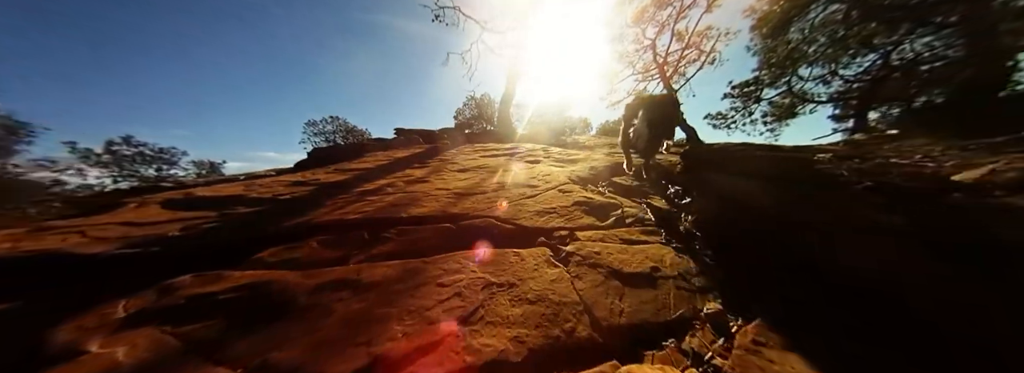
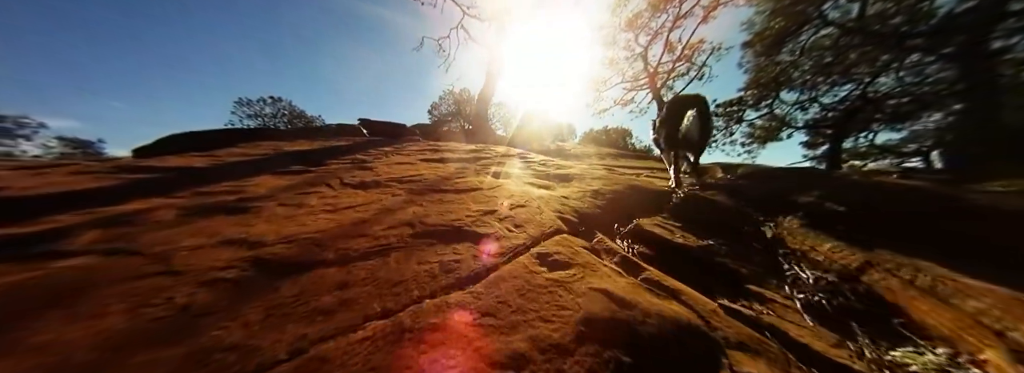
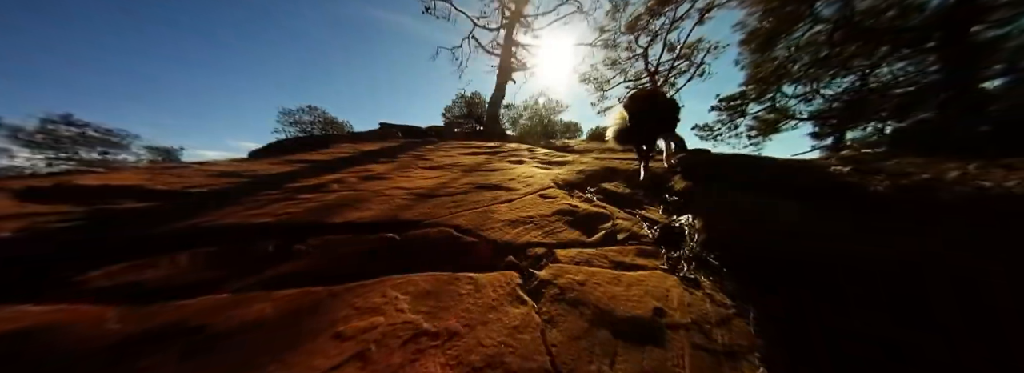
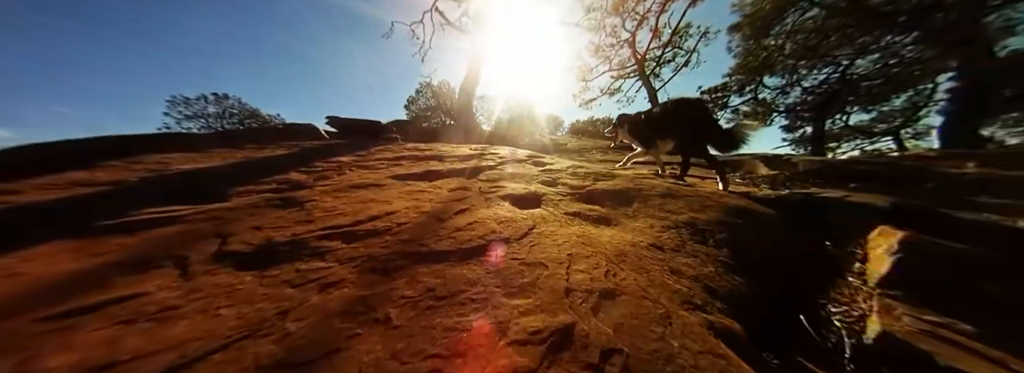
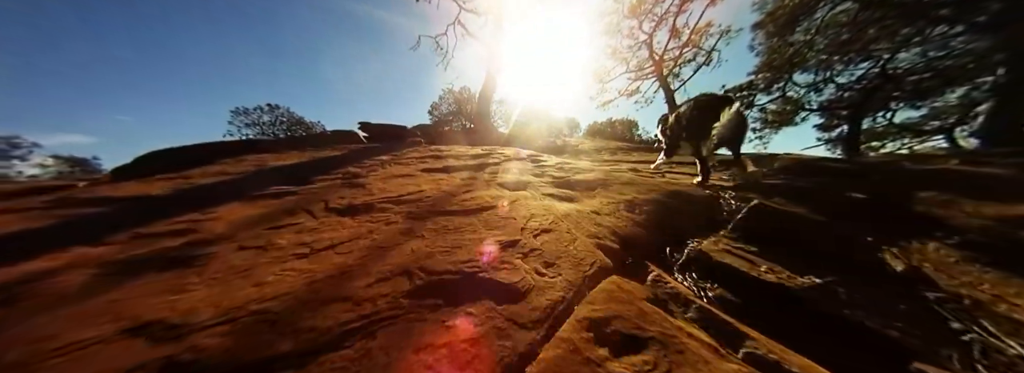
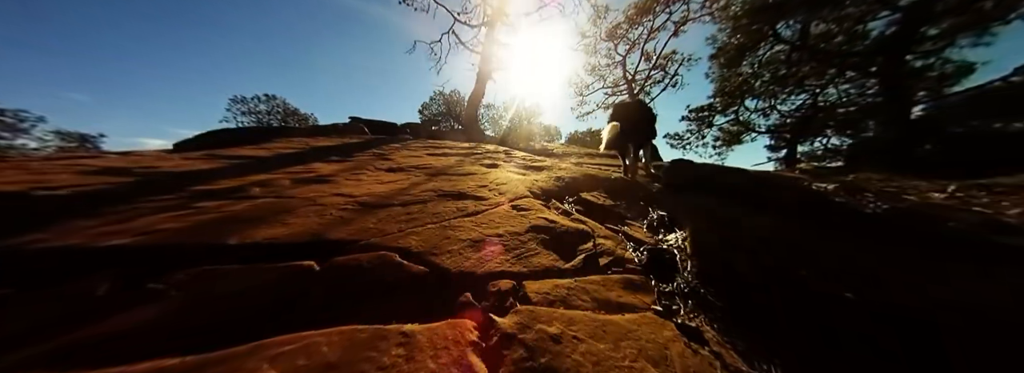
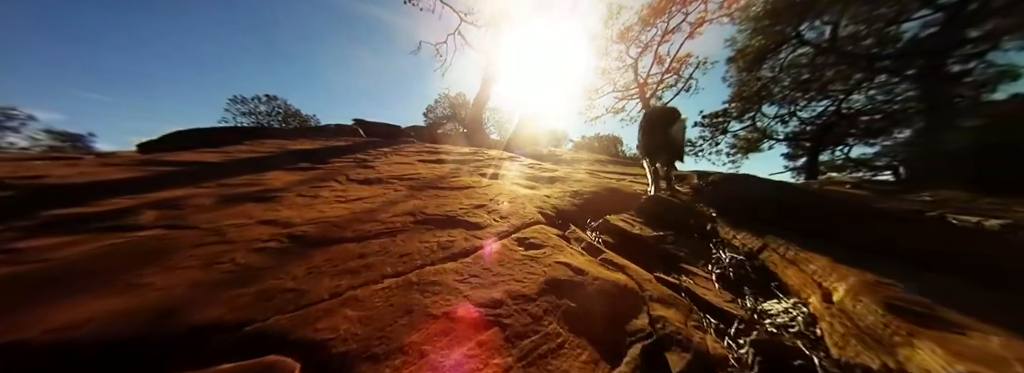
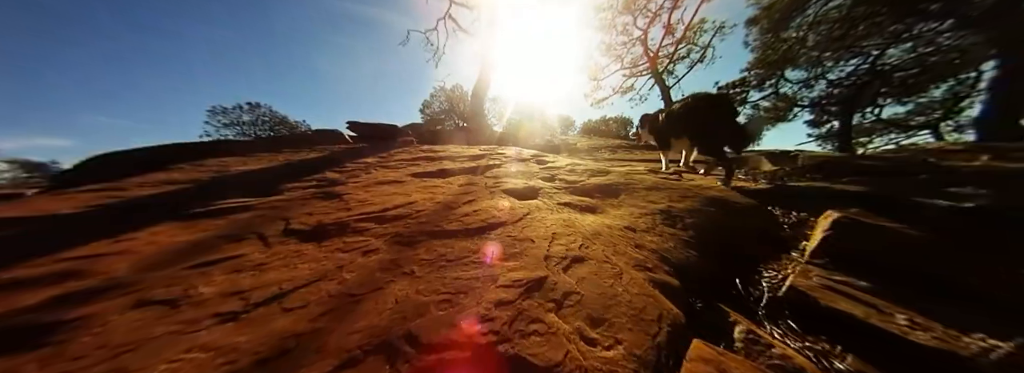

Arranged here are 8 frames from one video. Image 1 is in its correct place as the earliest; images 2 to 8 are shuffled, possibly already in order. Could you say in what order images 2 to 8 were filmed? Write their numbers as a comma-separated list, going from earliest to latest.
3, 6, 7, 2, 5, 8, 4
